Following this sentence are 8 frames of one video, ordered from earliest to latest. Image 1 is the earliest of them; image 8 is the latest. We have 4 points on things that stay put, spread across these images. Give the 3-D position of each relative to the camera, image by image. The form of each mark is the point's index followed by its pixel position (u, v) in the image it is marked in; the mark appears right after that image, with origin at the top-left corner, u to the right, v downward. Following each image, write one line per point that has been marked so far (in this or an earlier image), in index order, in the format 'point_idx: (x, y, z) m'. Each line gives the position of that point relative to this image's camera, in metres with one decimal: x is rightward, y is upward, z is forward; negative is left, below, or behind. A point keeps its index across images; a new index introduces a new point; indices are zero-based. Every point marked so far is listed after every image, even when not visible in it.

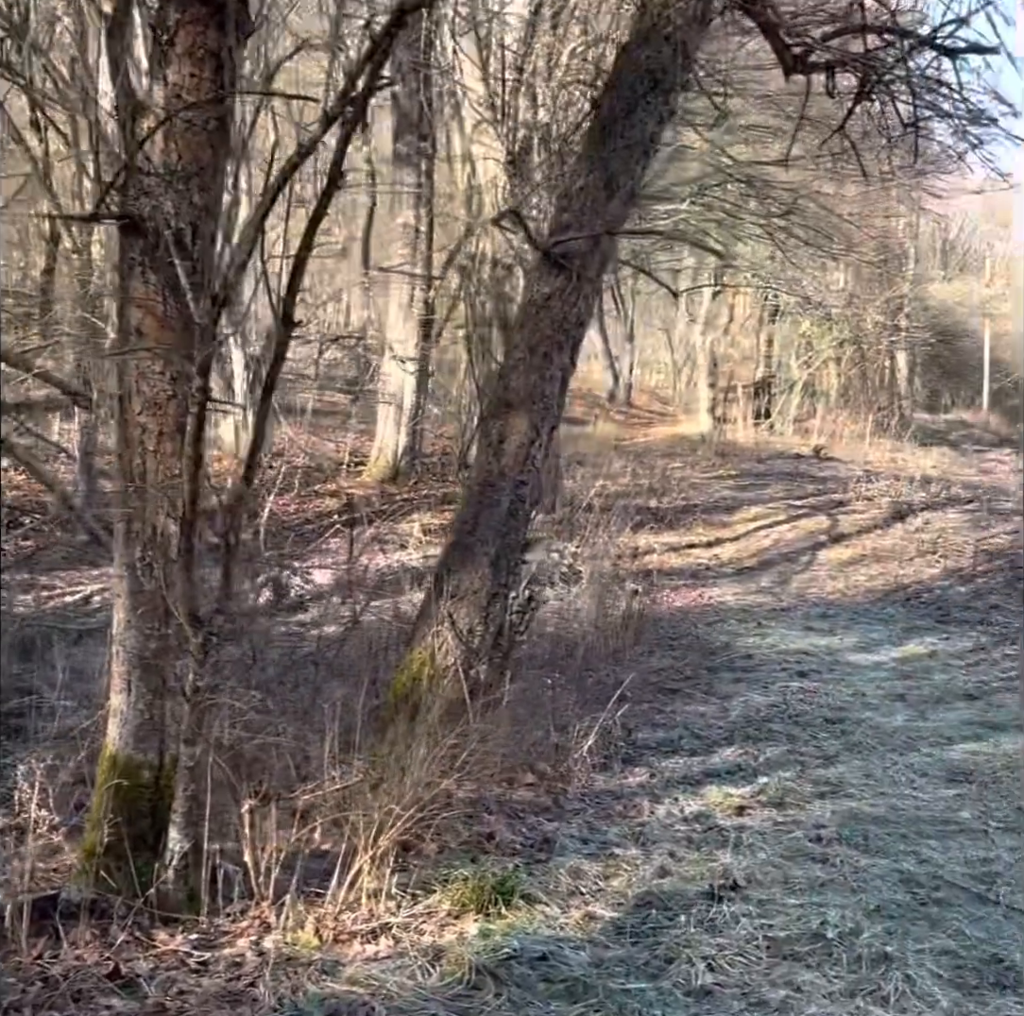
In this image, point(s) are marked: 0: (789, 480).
0: (+3.6, +0.4, +19.1) m
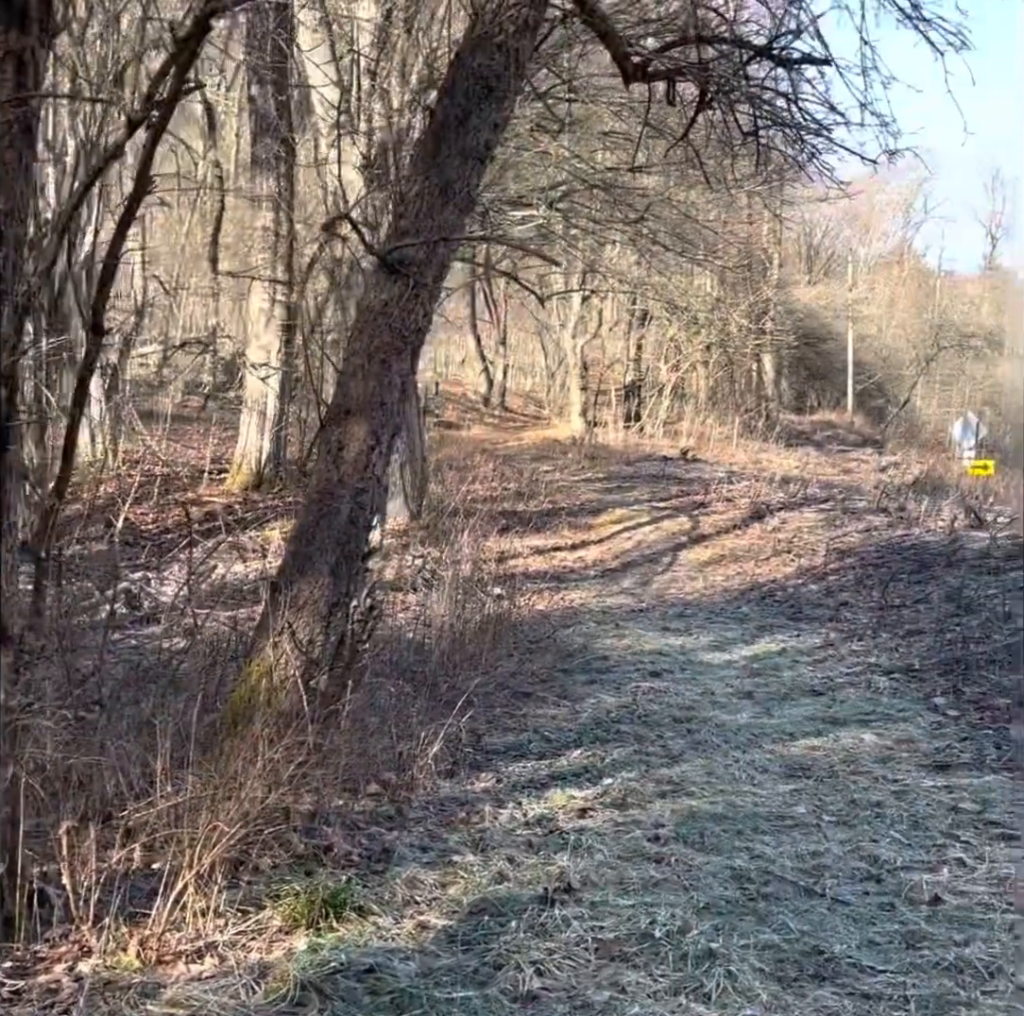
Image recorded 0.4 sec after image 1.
0: (+1.9, +0.4, +19.3) m
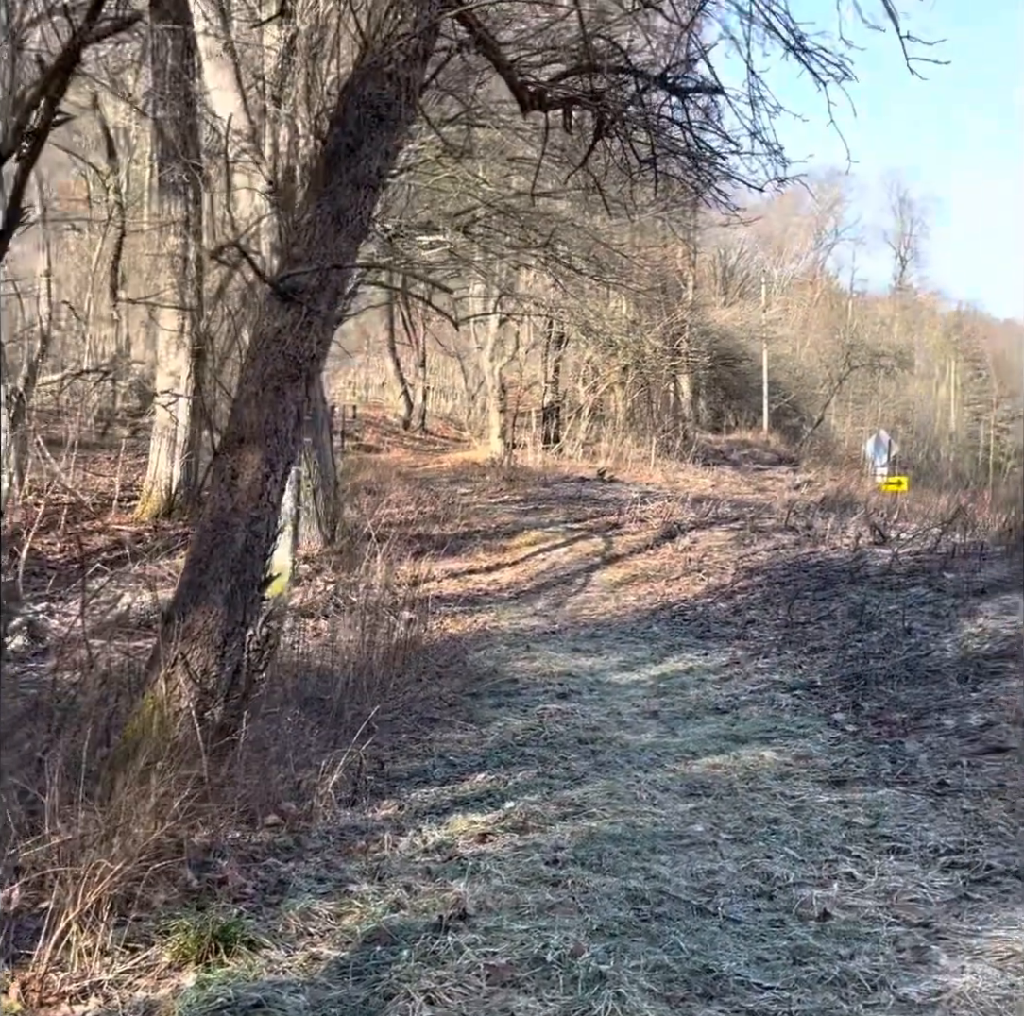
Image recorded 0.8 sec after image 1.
0: (+0.8, +0.1, +19.4) m
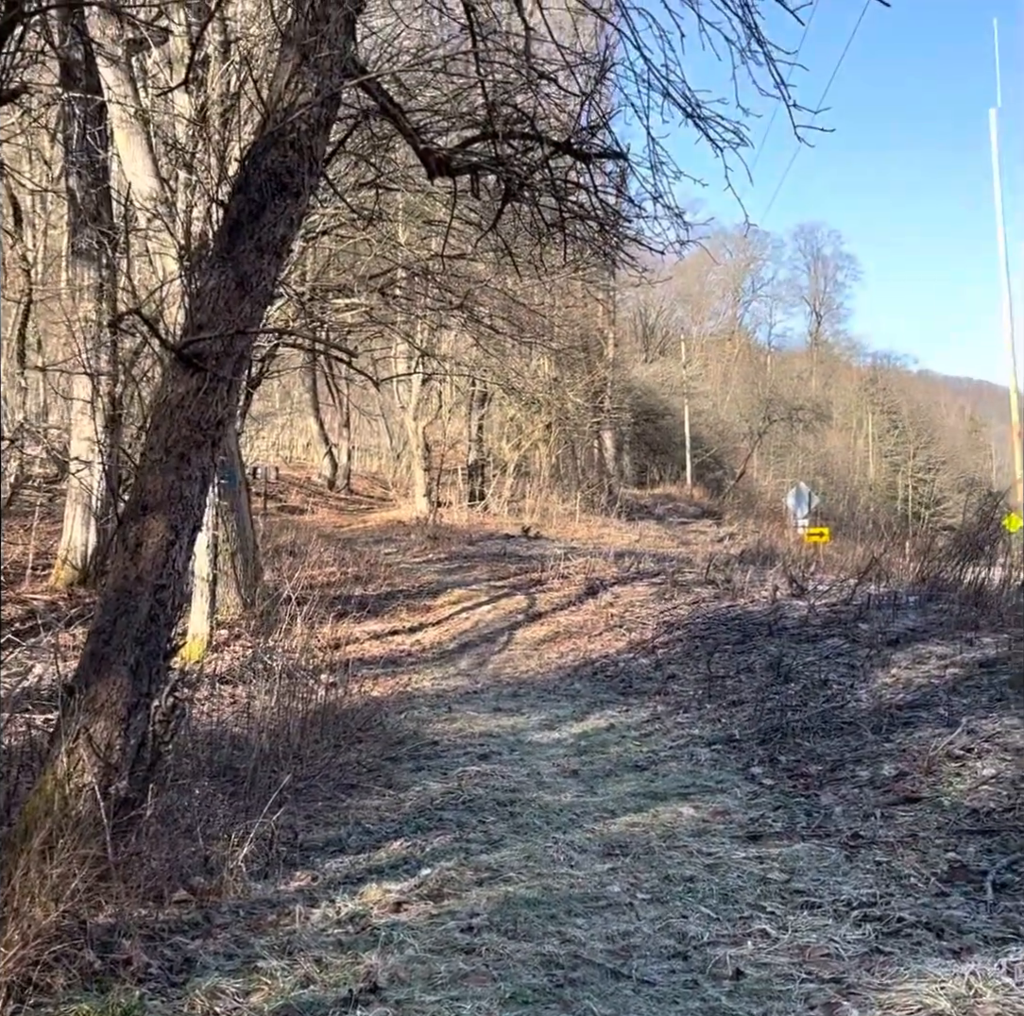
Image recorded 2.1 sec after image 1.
0: (-0.2, -0.7, +19.4) m
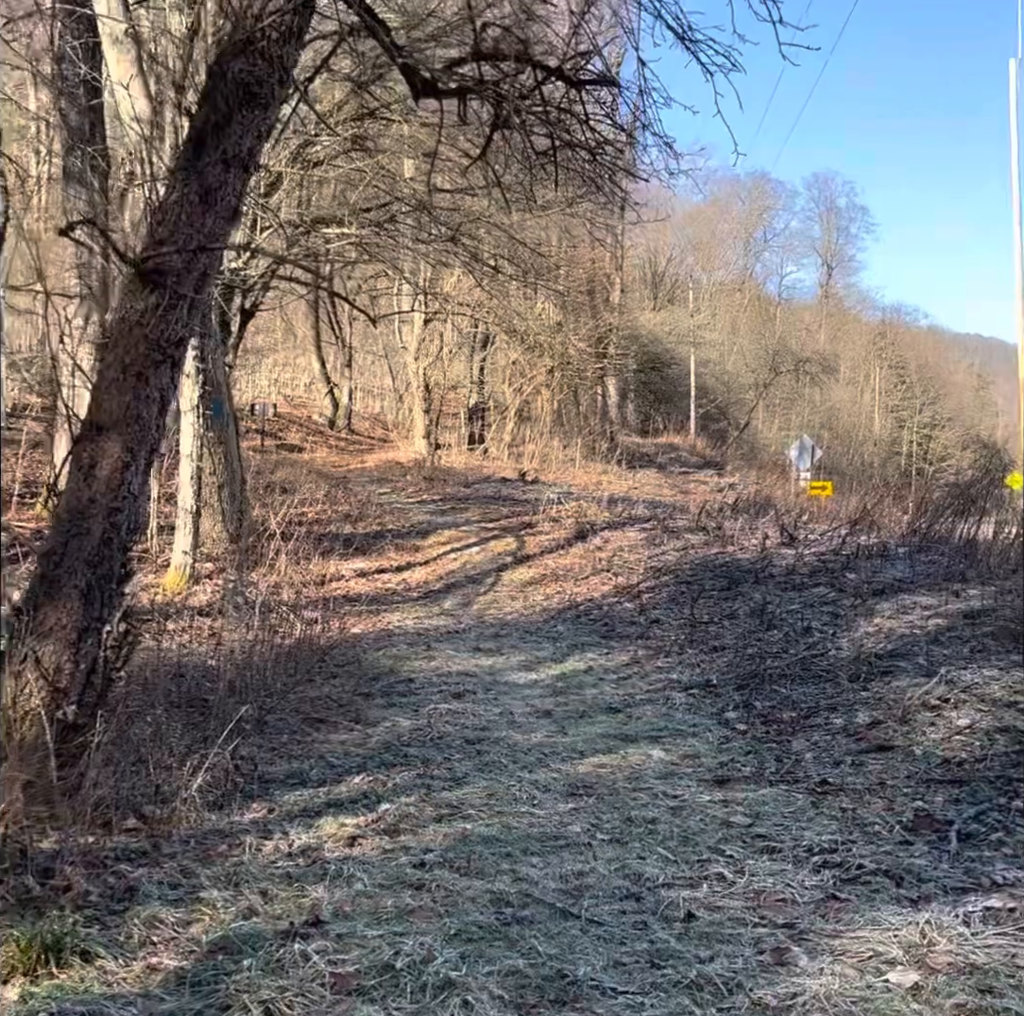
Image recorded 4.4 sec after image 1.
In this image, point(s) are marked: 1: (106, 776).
0: (-0.3, +0.1, +19.3) m
1: (-1.4, -0.9, +5.1) m
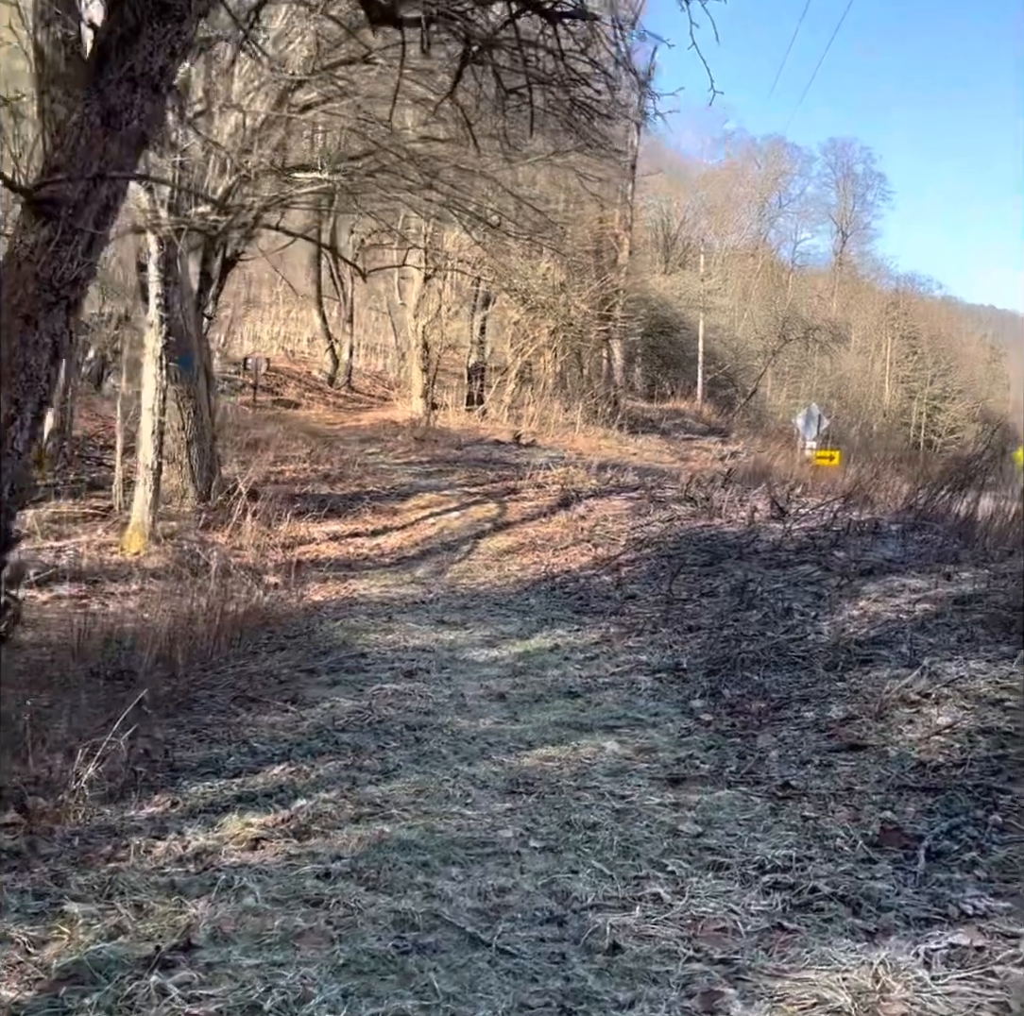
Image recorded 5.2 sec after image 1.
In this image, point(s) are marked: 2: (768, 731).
0: (-0.5, +0.5, +18.8) m
1: (-1.6, -0.8, +4.6) m
2: (+1.1, -0.9, +6.2) m
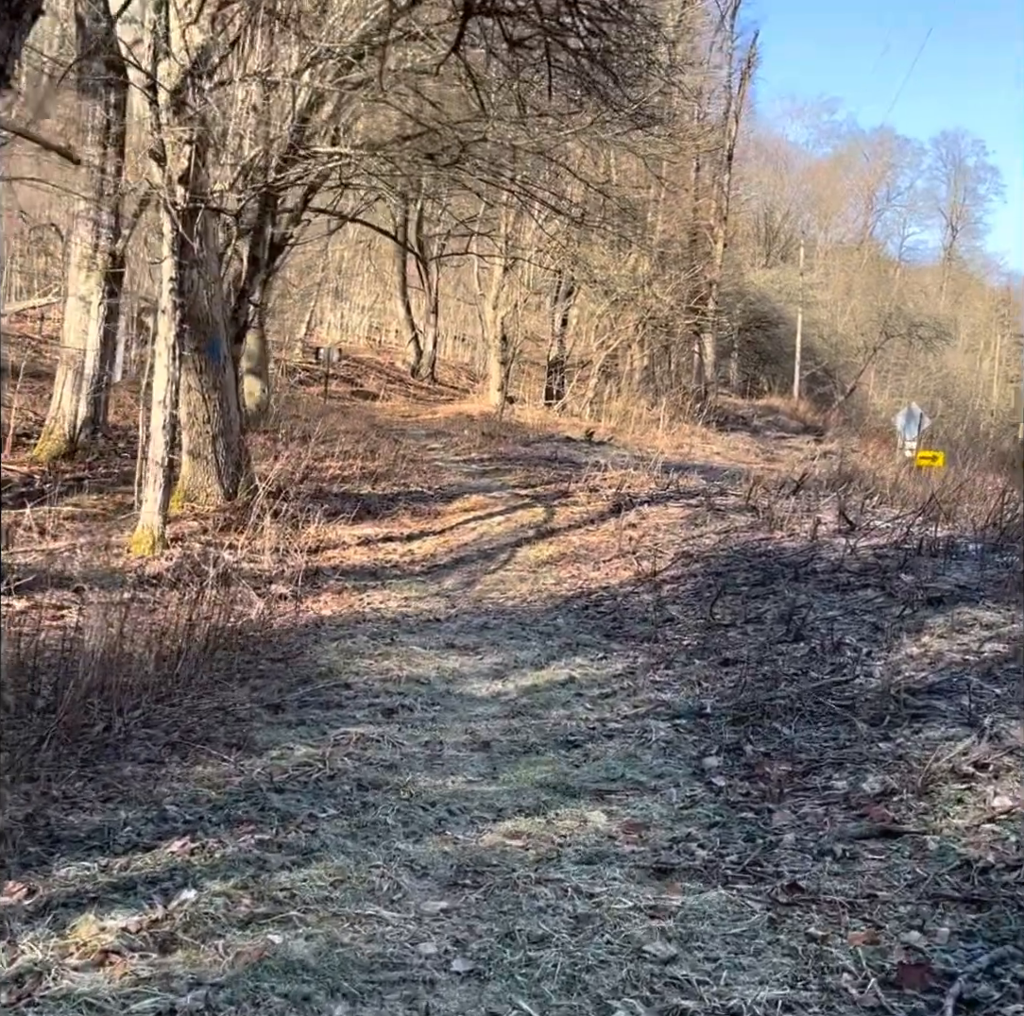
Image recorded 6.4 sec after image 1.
0: (+0.3, +0.5, +17.8) m
1: (-1.8, -0.9, +3.7) m
2: (+1.0, -1.0, +5.2) m
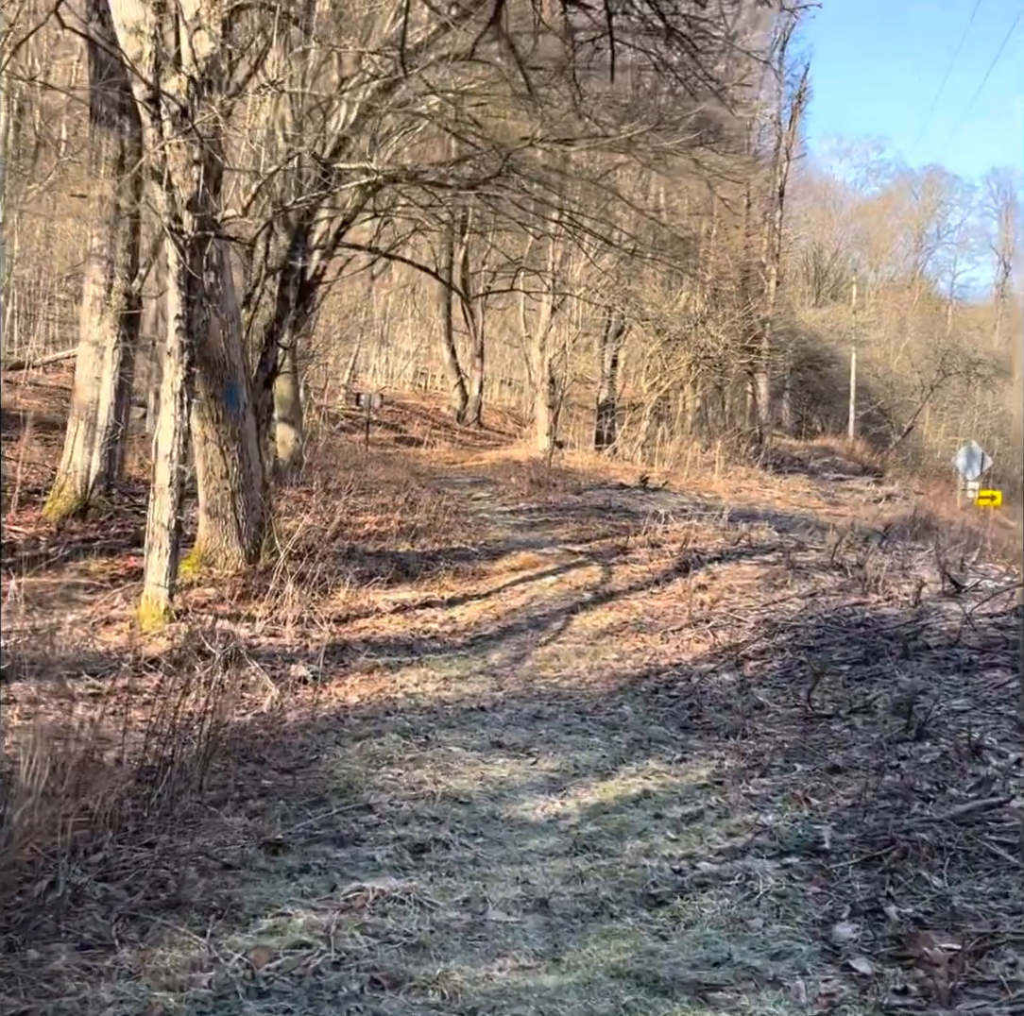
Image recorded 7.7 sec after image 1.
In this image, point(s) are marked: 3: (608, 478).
0: (+0.9, -0.1, +16.4) m
1: (-1.7, -1.1, +2.3) m
2: (+1.1, -1.3, +3.7) m
3: (+1.2, +0.4, +19.8) m
